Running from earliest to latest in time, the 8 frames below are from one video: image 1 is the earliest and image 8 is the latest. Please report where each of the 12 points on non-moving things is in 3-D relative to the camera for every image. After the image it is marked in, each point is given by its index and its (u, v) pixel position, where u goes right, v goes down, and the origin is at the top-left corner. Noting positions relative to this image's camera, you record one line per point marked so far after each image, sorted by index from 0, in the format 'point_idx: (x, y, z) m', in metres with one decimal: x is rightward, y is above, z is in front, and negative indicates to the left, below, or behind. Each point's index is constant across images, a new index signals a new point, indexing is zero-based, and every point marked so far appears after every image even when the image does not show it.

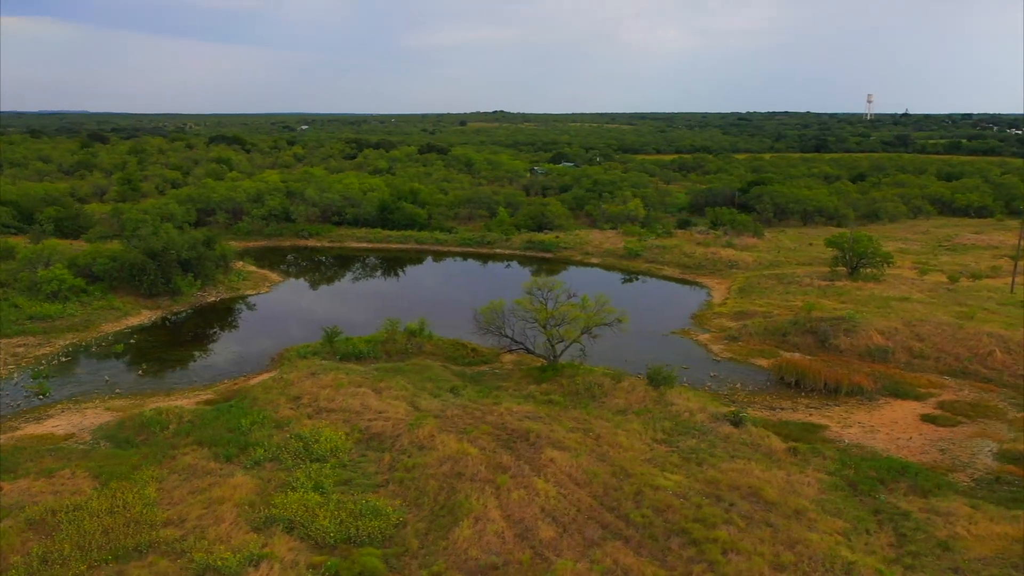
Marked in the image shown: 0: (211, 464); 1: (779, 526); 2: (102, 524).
0: (-4.3, -2.4, +11.6) m
1: (+3.0, -2.7, +9.5) m
2: (-4.8, -2.7, +9.7) m
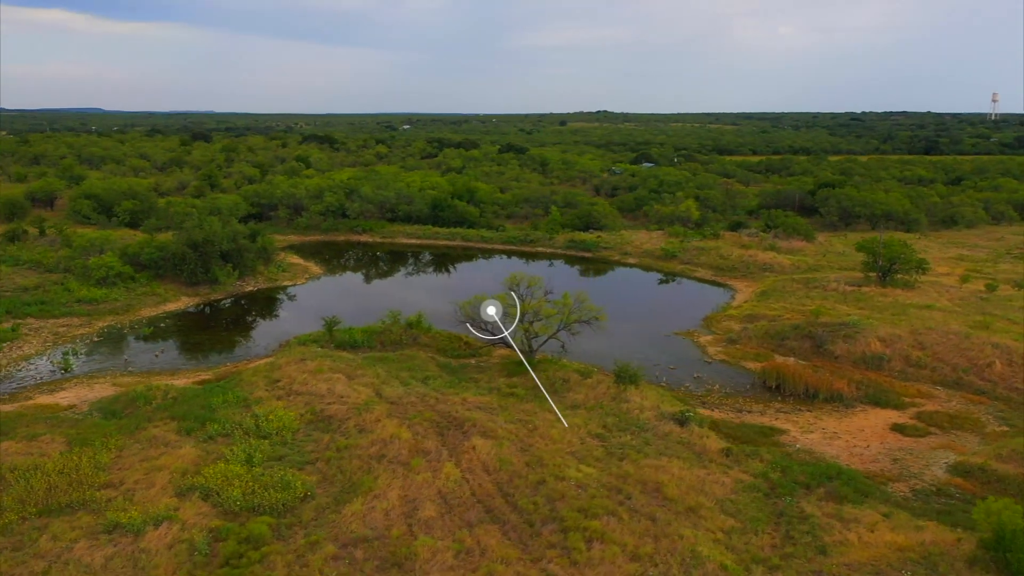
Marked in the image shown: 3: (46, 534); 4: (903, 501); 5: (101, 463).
0: (-5.2, -2.2, +12.6) m
1: (+1.7, -2.7, +9.6) m
2: (-6.0, -2.5, +10.8) m
3: (-5.3, -2.7, +9.4) m
4: (+5.2, -2.8, +11.1) m
5: (-5.7, -2.4, +11.6) m
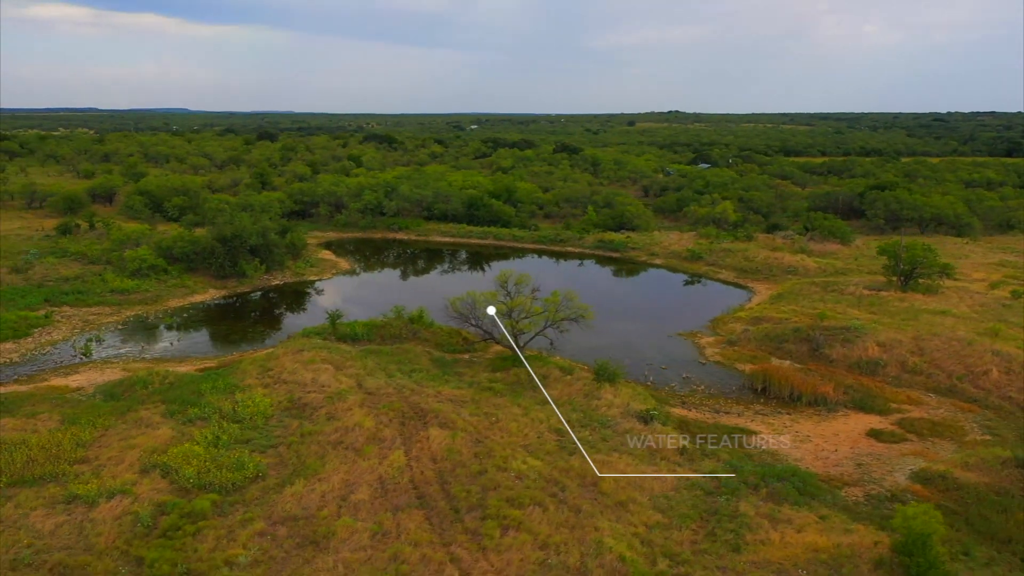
0: (-5.8, -2.1, +13.4) m
1: (+0.8, -2.7, +9.8) m
2: (-6.8, -2.3, +11.6) m
3: (-6.1, -2.6, +10.1) m
4: (+4.5, -2.9, +11.0) m
5: (-6.4, -2.2, +12.4) m
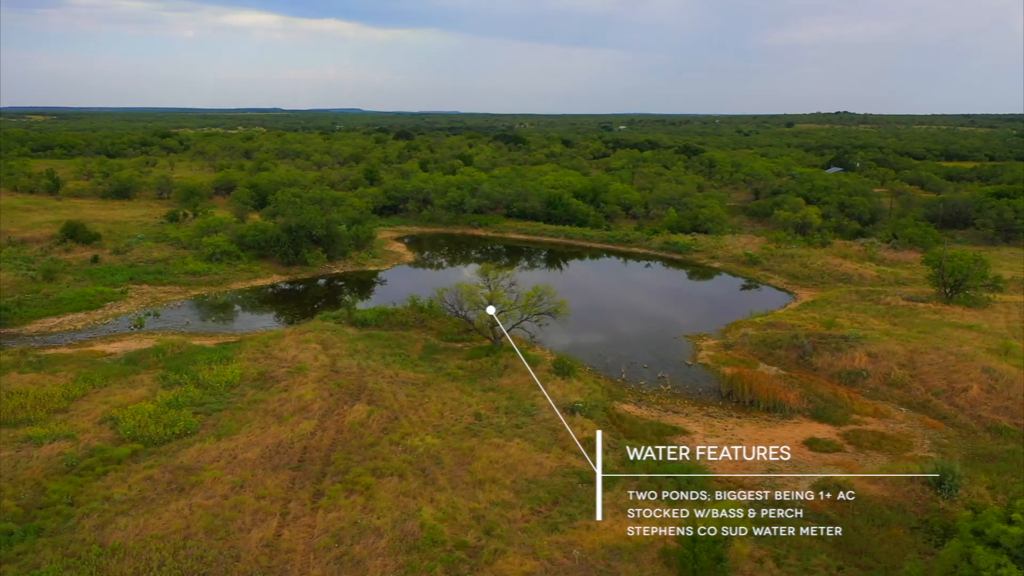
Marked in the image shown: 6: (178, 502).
0: (-6.8, -1.7, +15.3) m
1: (-0.9, -2.5, +10.5) m
2: (-8.1, -1.9, +13.7) m
3: (-7.7, -2.1, +12.1) m
4: (+2.8, -2.9, +11.1) m
5: (-7.6, -1.8, +14.4) m
6: (-4.0, -2.5, +9.8) m
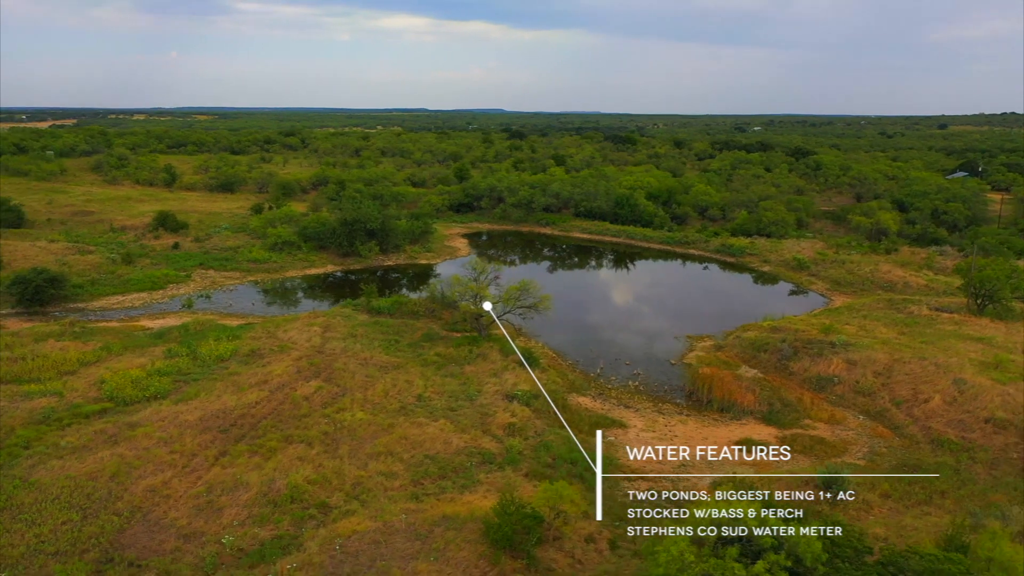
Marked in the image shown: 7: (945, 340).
0: (-7.4, -1.3, +17.2) m
1: (-2.4, -2.3, +11.6) m
2: (-8.9, -1.4, +15.8) m
3: (-8.9, -1.7, +14.2) m
4: (+1.3, -2.8, +11.5) m
5: (-8.3, -1.4, +16.4) m
6: (-5.5, -2.2, +11.3) m
7: (+9.3, -1.1, +17.9) m
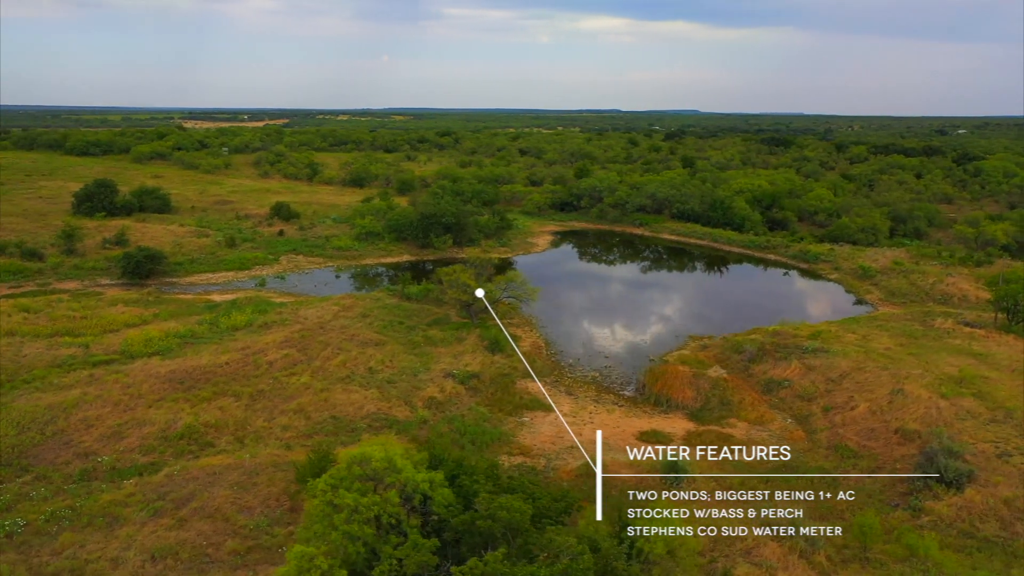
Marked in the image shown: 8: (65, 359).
0: (-7.7, -0.7, +20.0) m
1: (-4.2, -1.9, +13.5) m
2: (-9.5, -0.8, +19.0) m
3: (-9.8, -1.1, +17.5) m
4: (-0.5, -2.6, +12.5) m
5: (-8.8, -0.8, +19.5) m
6: (-7.2, -1.7, +13.9) m
7: (+8.7, -1.3, +17.1) m
8: (-8.6, -1.4, +16.0) m
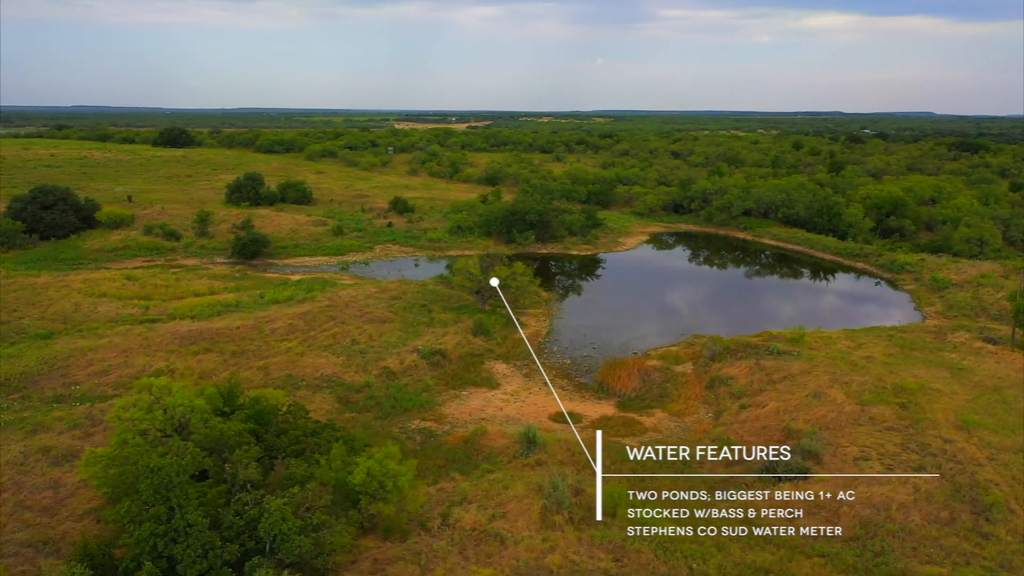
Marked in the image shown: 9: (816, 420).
0: (-7.3, -0.1, +23.2) m
1: (-5.4, -1.4, +16.0) m
2: (-9.3, -0.1, +22.7) m
3: (-9.9, -0.3, +21.2) m
4: (-2.2, -2.3, +14.2) m
5: (-8.4, -0.1, +22.9) m
6: (-8.3, -1.0, +17.2) m
7: (+7.9, -1.5, +16.4) m
8: (-9.1, -0.7, +19.5) m
9: (+4.8, -2.1, +13.2) m
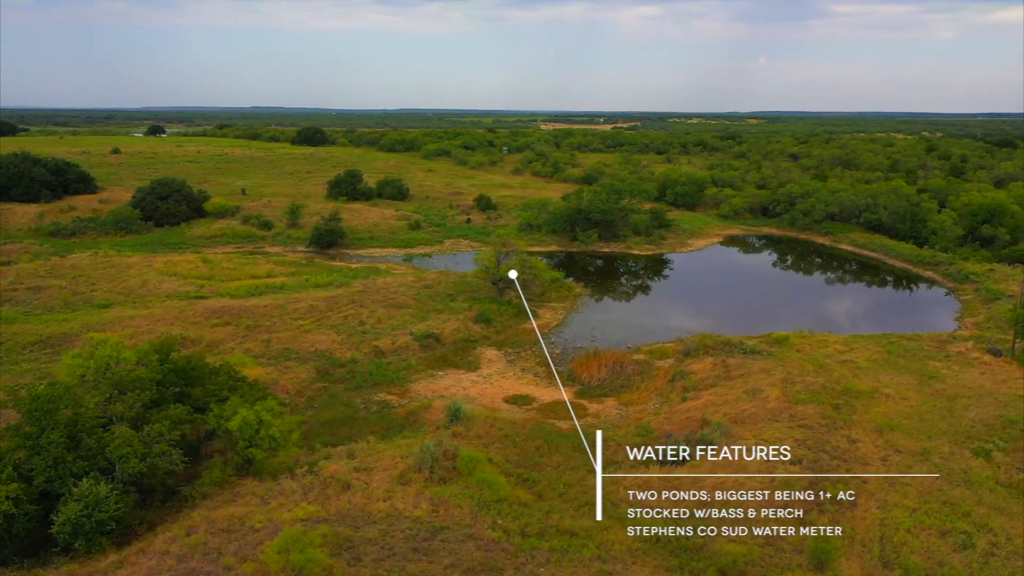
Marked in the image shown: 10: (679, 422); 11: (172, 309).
0: (-6.4, +0.3, +25.6) m
1: (-5.9, -1.0, +18.1) m
2: (-8.4, +0.5, +25.4) m
3: (-9.4, +0.3, +24.1) m
4: (-3.0, -2.0, +15.8) m
5: (-7.6, +0.4, +25.5) m
6: (-8.5, -0.5, +19.8) m
7: (+7.3, -1.6, +16.2) m
8: (-8.9, -0.1, +22.2) m
9: (+3.7, -2.0, +13.6) m
10: (+2.8, -2.2, +13.9) m
11: (-8.1, -0.5, +19.8) m
